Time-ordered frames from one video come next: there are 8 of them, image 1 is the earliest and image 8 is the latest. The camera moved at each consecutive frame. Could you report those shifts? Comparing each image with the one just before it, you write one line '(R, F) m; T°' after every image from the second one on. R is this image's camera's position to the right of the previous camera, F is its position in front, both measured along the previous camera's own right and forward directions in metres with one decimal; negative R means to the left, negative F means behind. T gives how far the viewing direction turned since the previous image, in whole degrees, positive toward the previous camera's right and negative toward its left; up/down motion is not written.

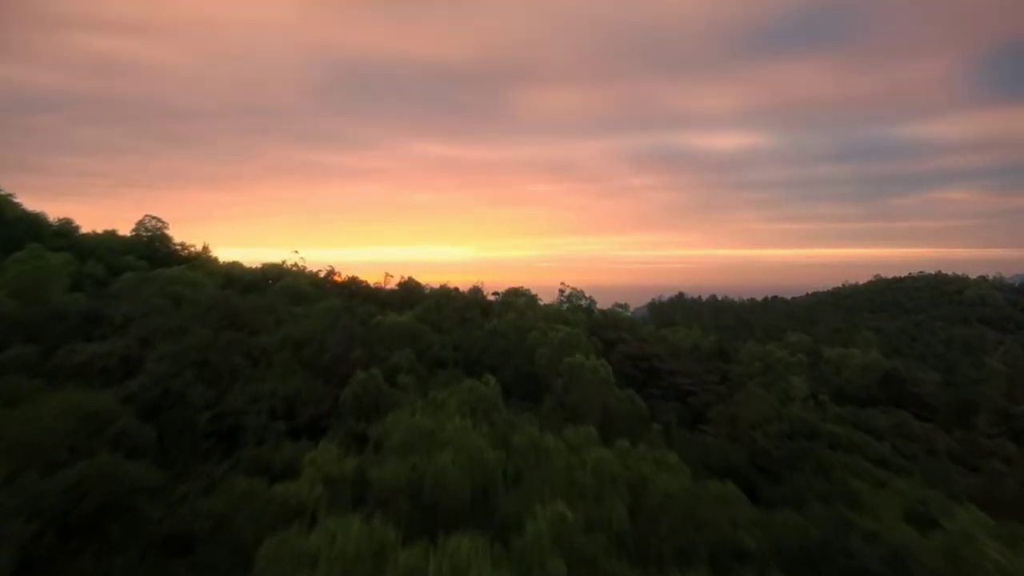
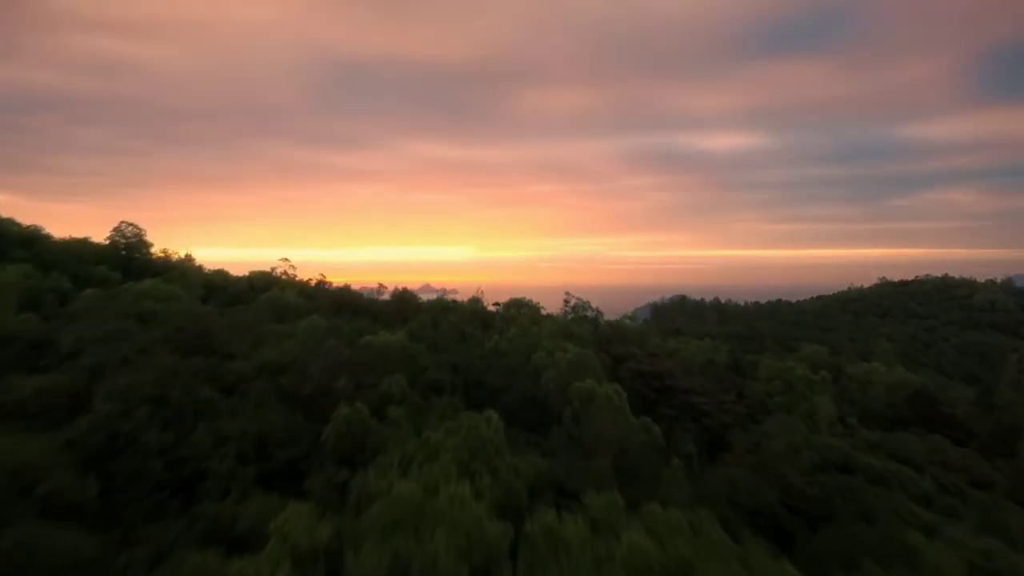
(-0.1, +1.1) m; 0°
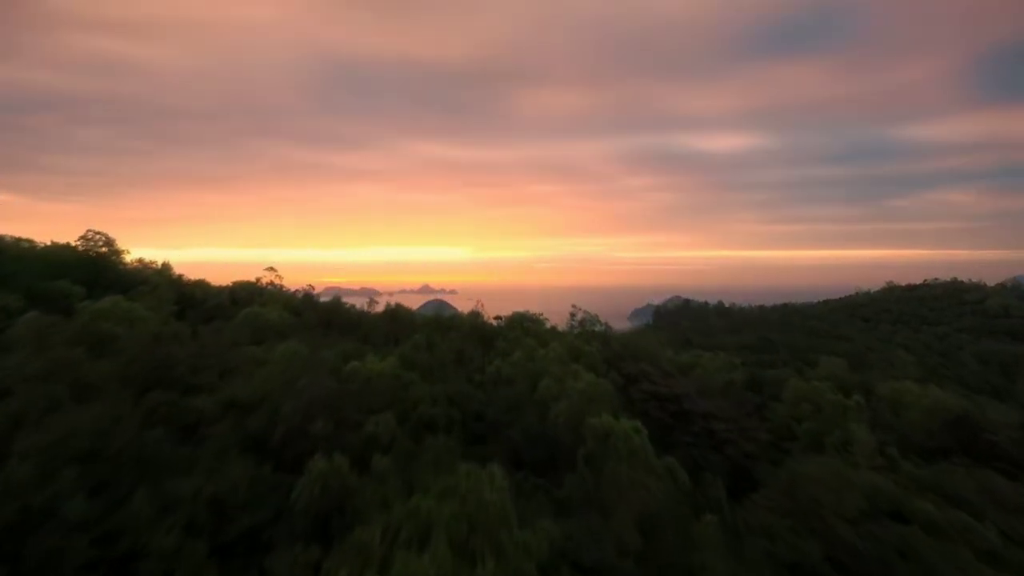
(-0.1, +1.3) m; 0°
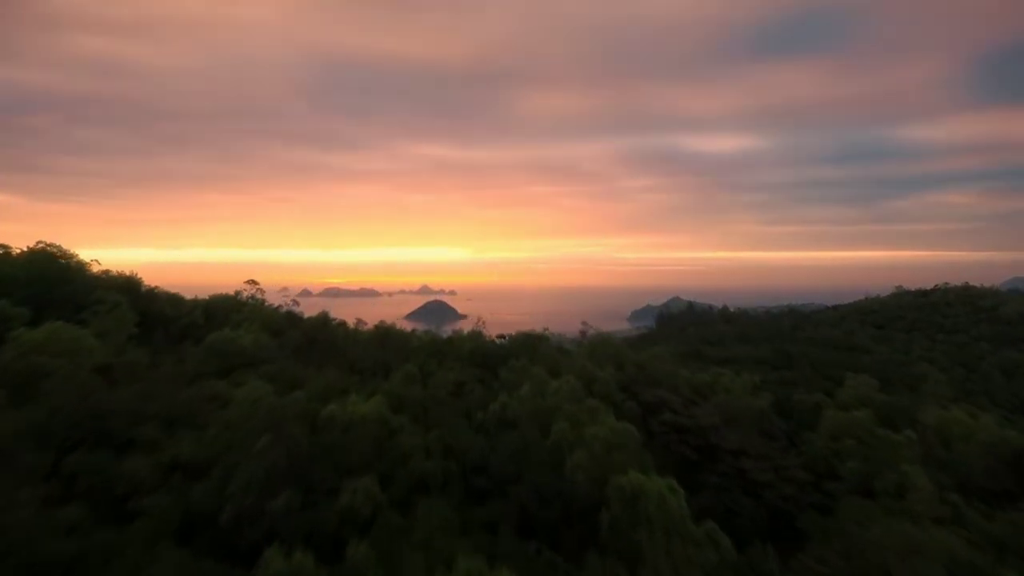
(-0.1, +1.5) m; 0°
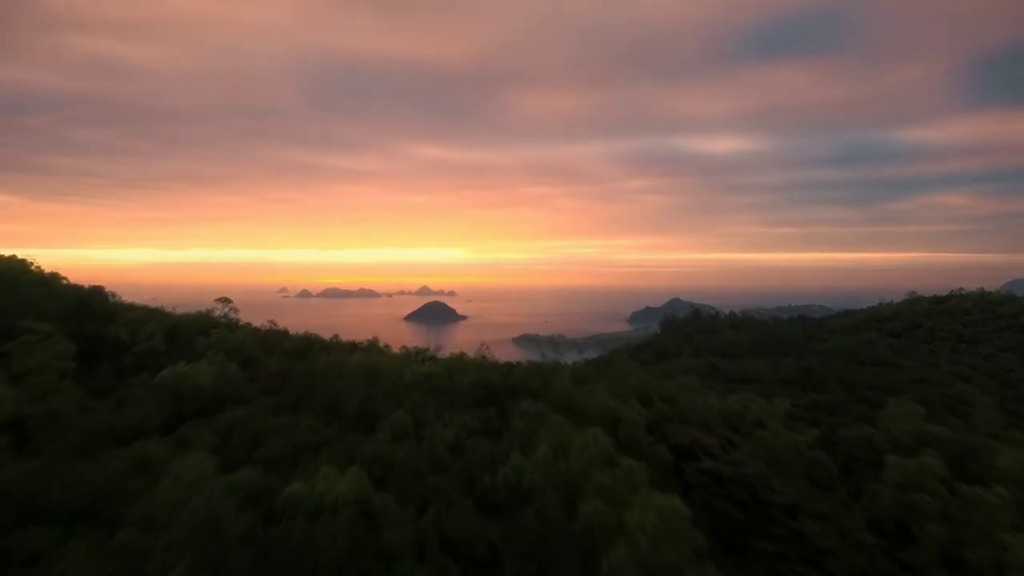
(-0.1, +1.9) m; 0°
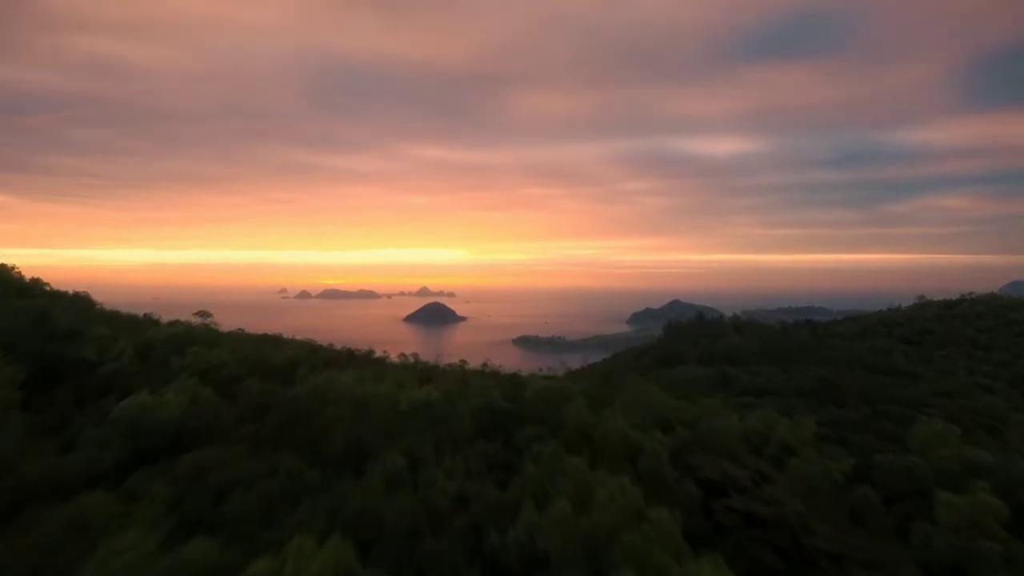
(-0.1, +1.2) m; 0°
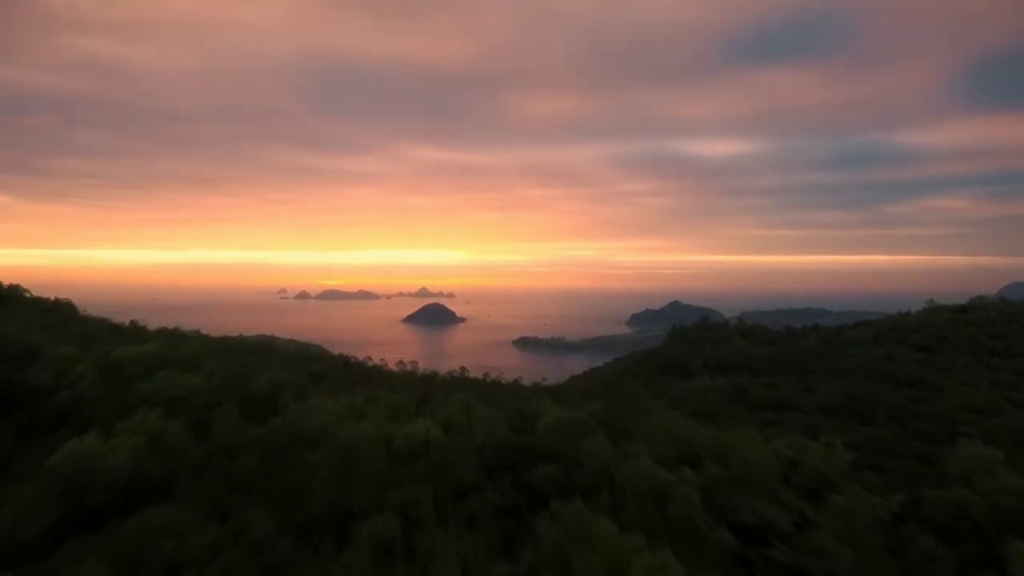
(-0.1, +1.2) m; 0°
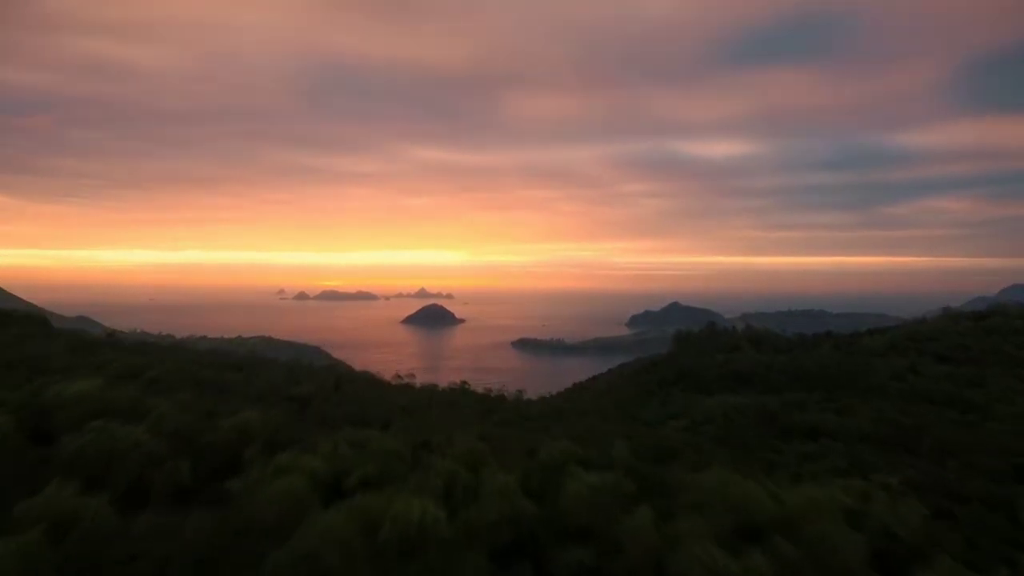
(-0.2, +2.0) m; 0°
